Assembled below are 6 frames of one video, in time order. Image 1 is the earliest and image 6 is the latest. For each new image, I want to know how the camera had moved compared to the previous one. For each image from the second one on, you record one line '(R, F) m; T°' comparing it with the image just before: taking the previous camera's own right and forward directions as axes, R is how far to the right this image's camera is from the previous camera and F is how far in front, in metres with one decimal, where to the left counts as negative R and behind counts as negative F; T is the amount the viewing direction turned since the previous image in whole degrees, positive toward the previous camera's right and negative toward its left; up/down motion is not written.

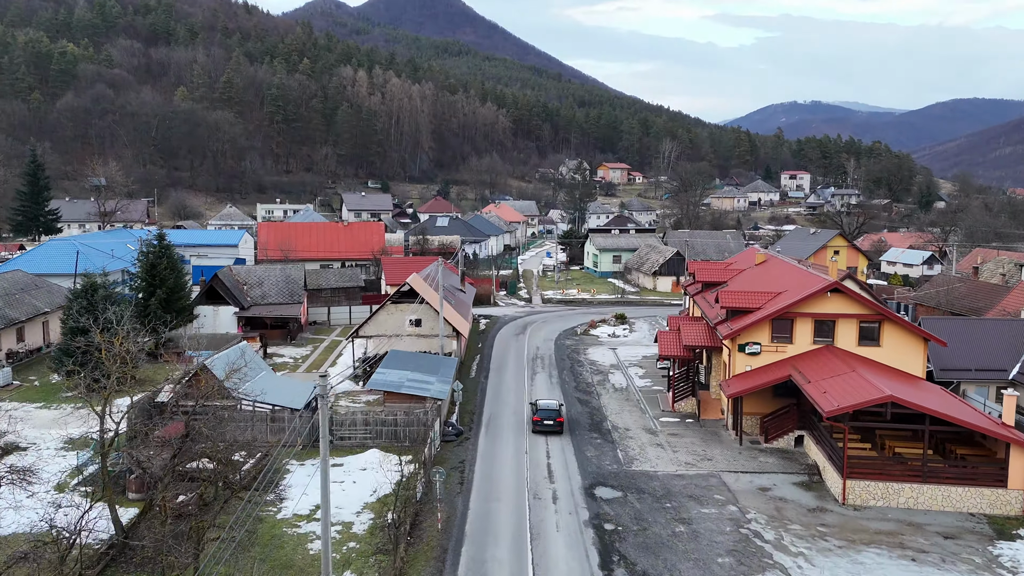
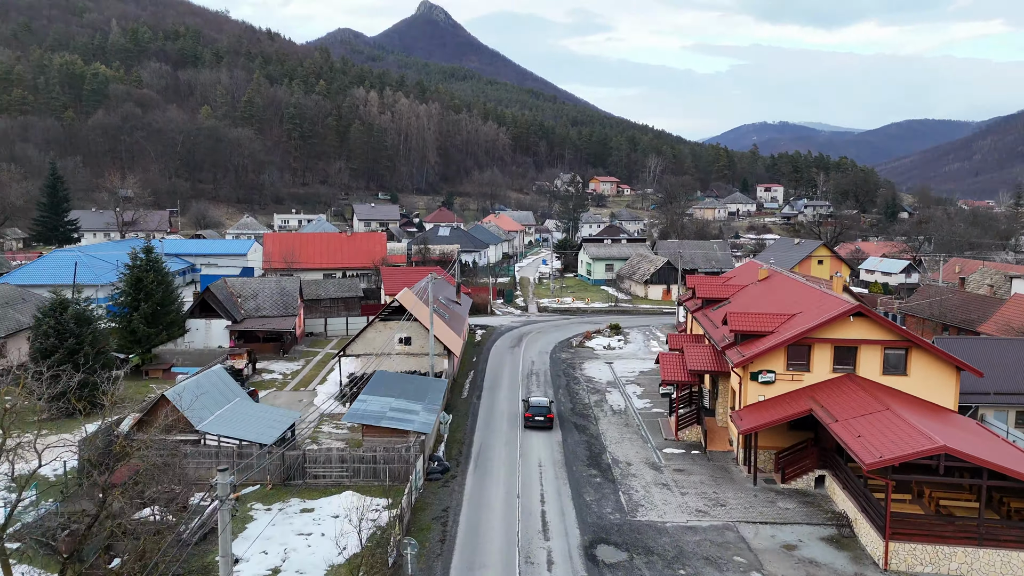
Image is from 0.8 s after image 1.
(+0.1, +1.6) m; 0°
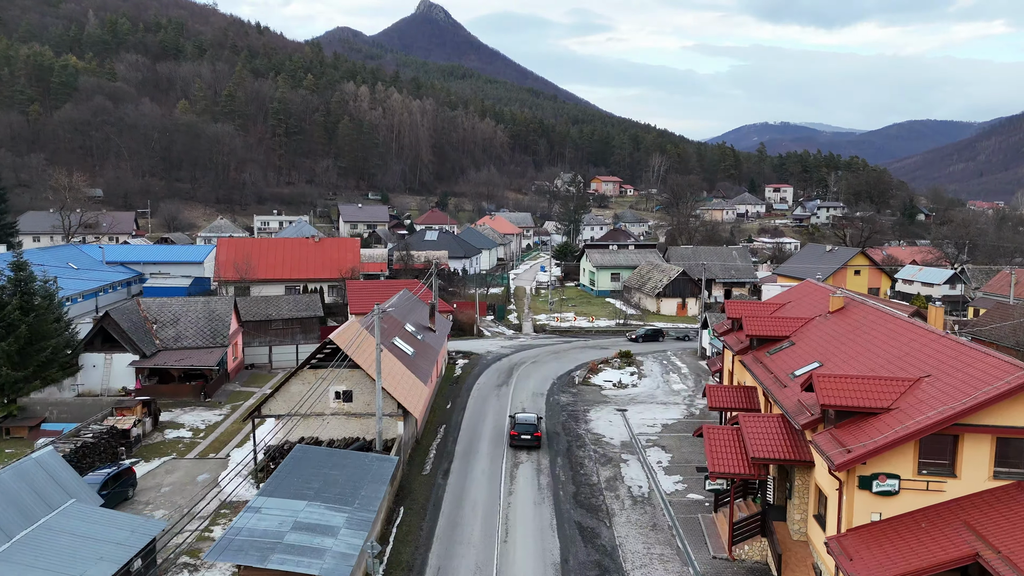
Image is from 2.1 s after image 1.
(+0.5, +6.1) m; 0°
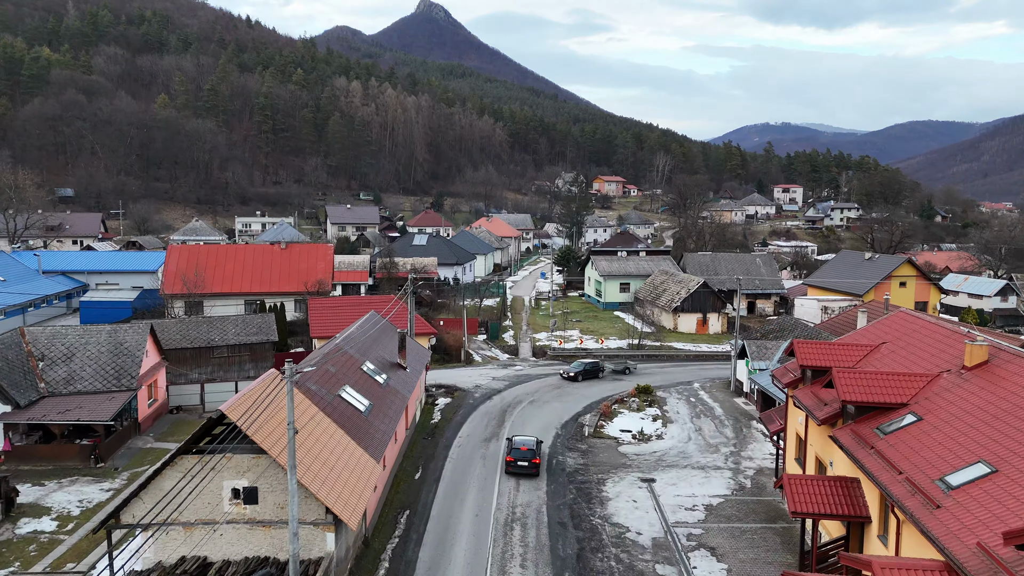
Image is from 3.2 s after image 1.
(+0.2, +5.3) m; 0°
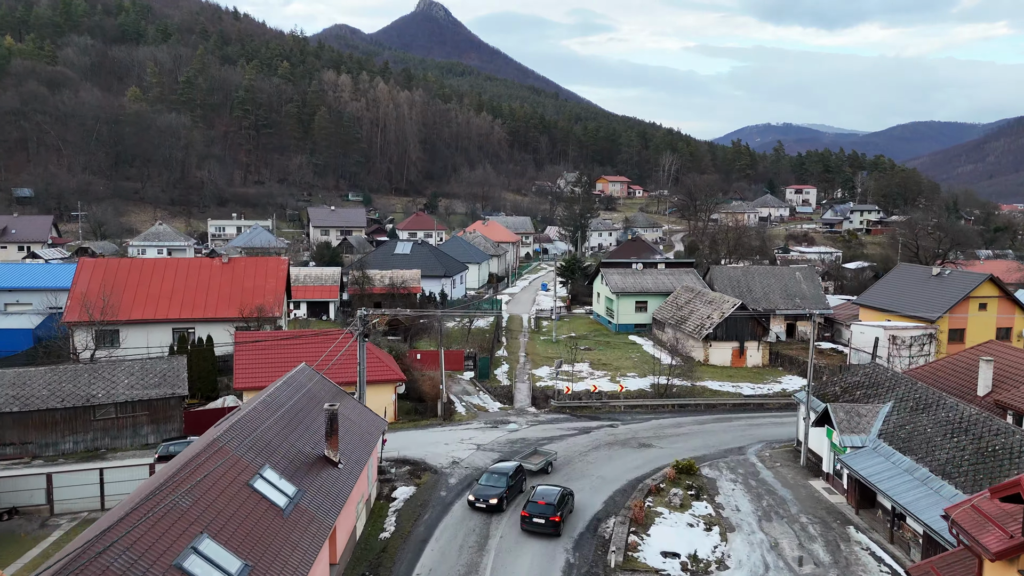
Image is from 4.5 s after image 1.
(+0.2, +6.7) m; 0°
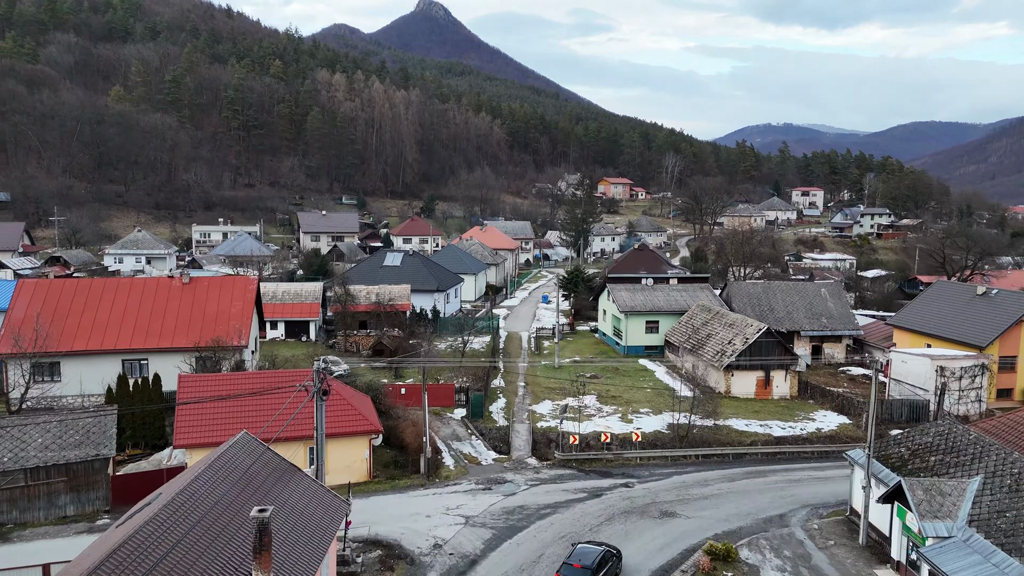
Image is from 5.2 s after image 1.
(+0.1, +3.3) m; 0°
